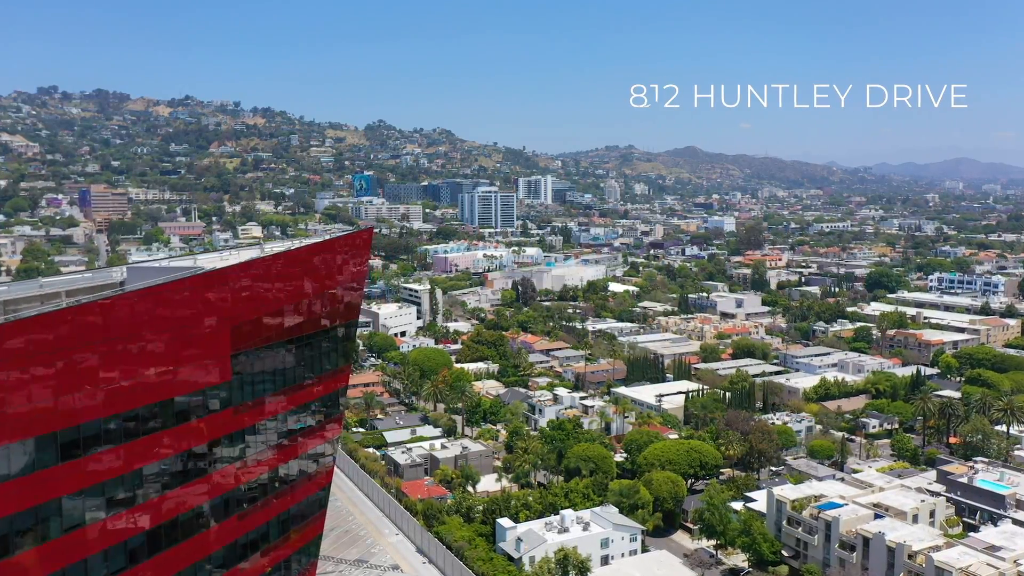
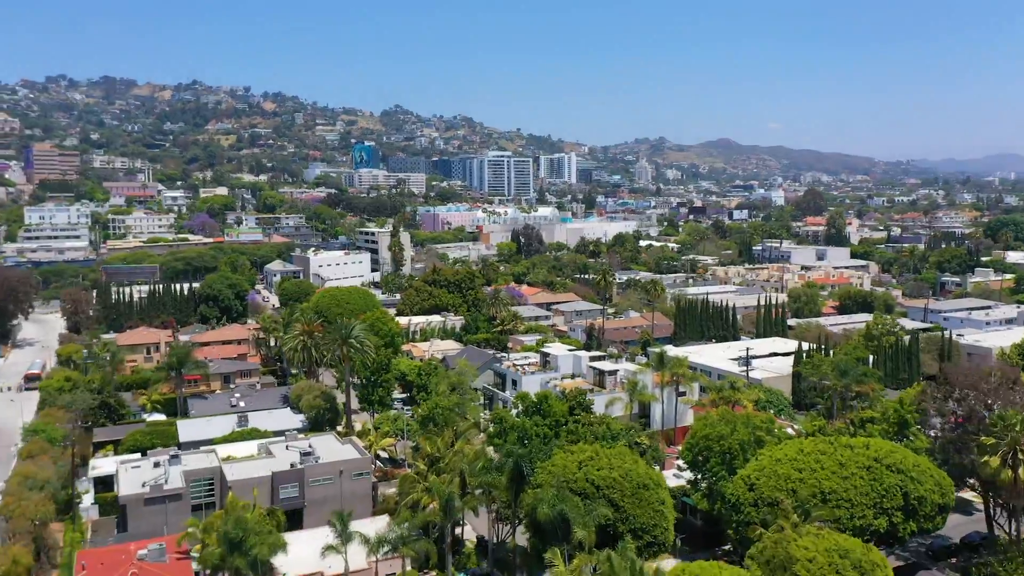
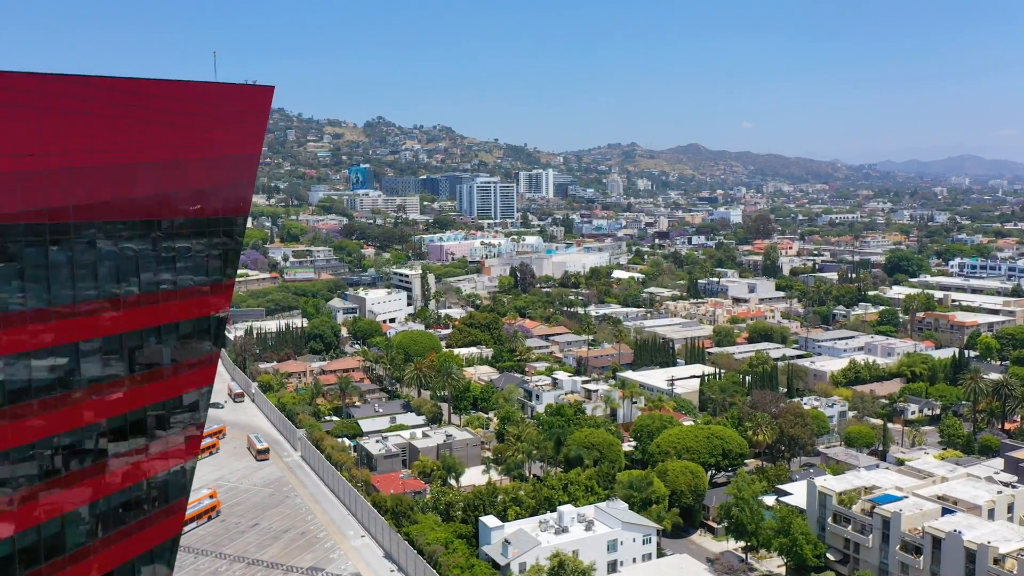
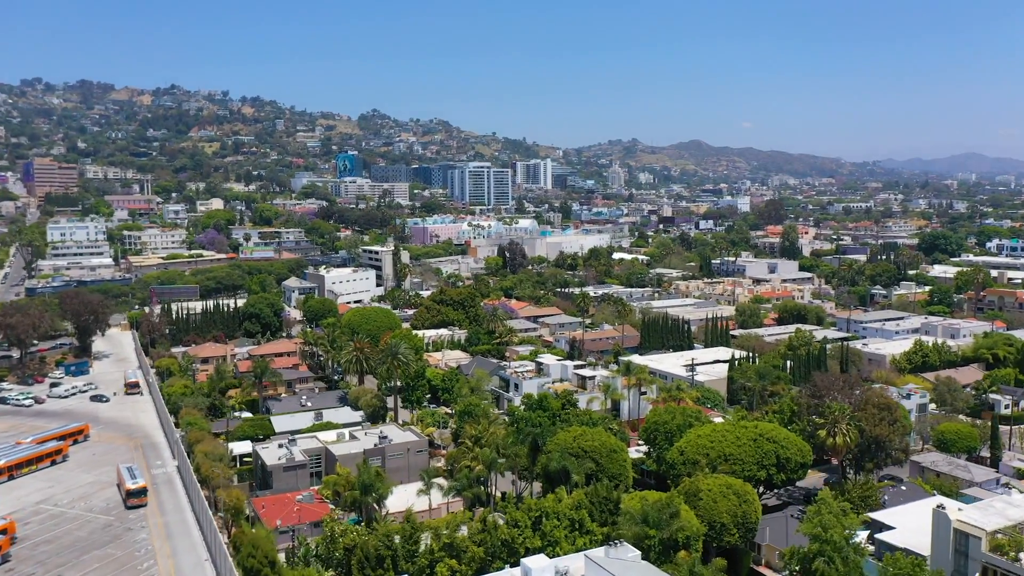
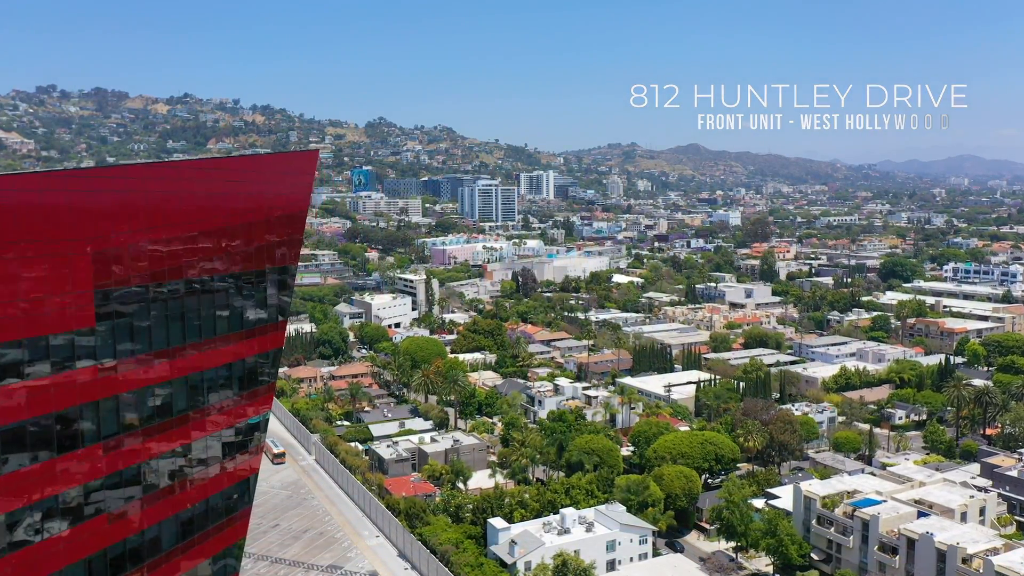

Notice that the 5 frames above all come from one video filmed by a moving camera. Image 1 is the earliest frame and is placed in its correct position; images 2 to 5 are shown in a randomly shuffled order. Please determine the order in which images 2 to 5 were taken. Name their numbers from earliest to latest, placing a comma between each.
5, 3, 4, 2
